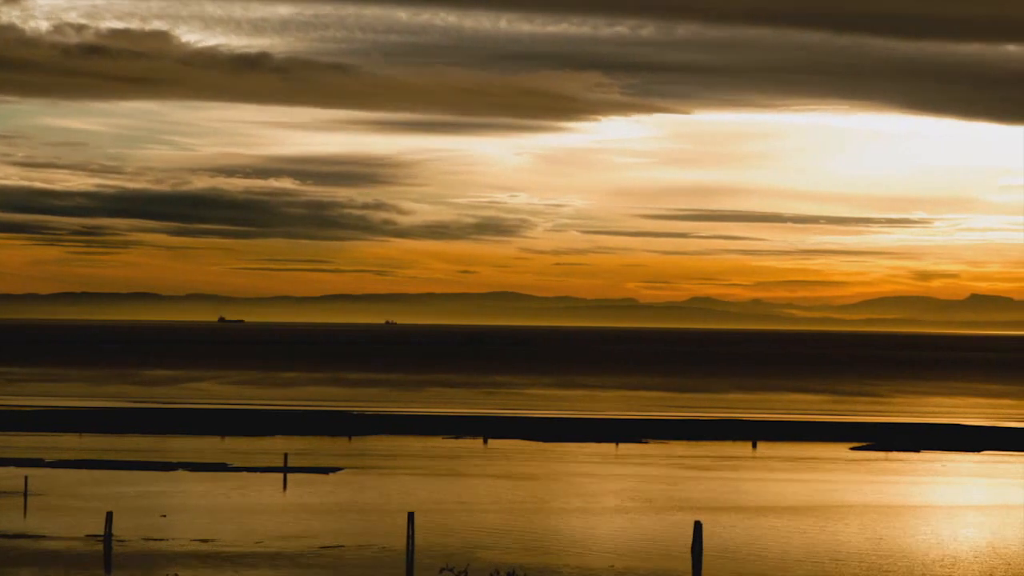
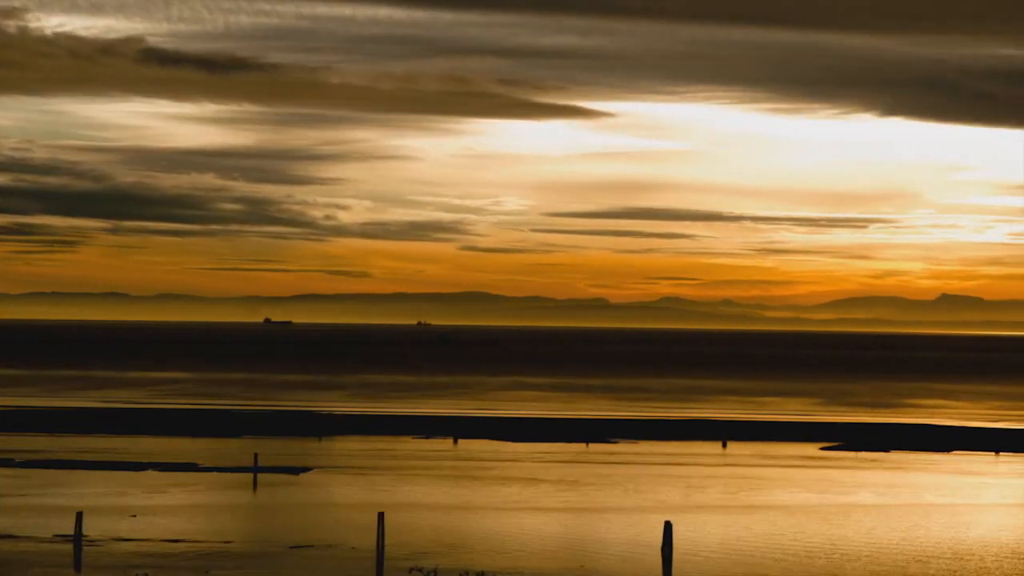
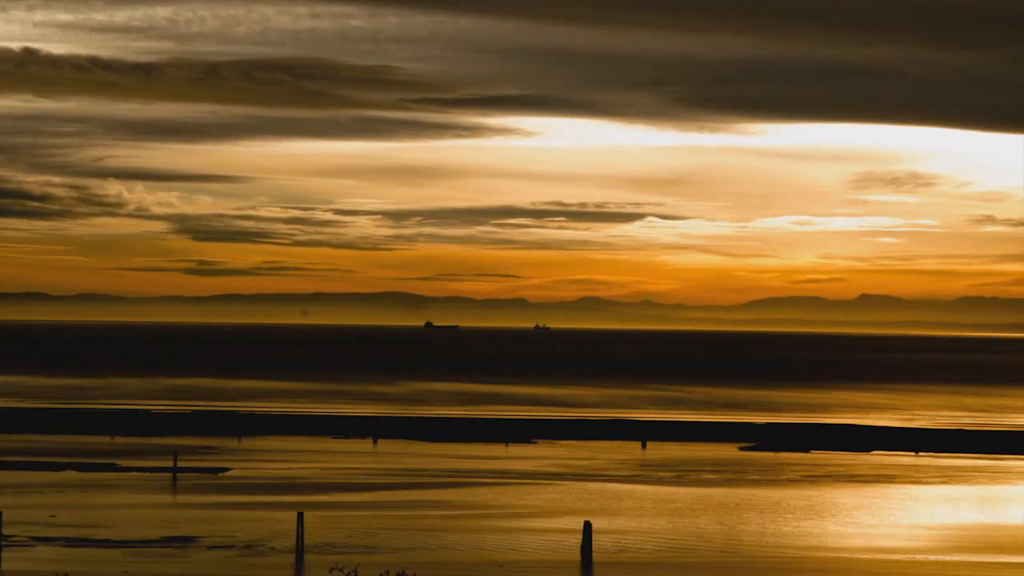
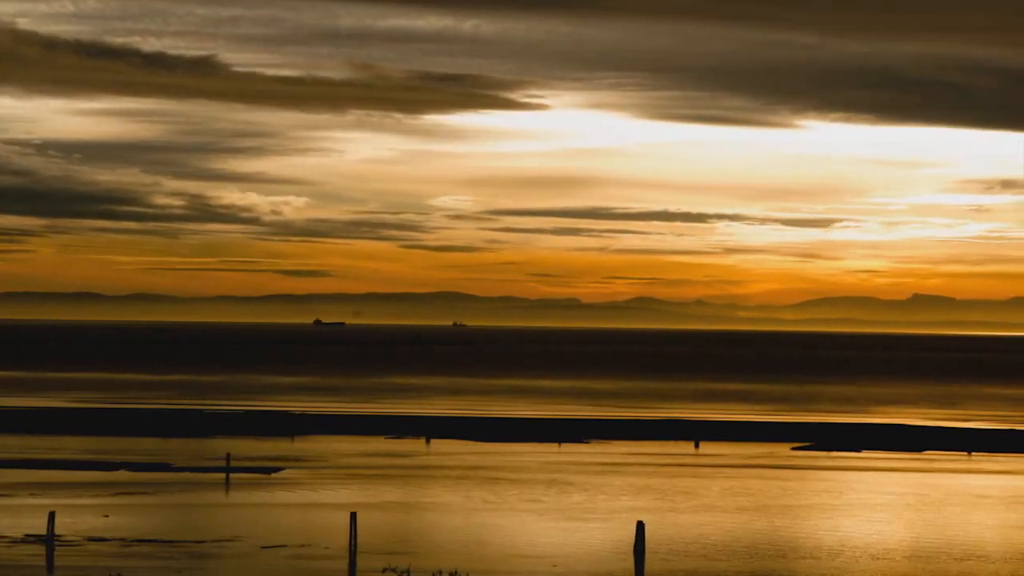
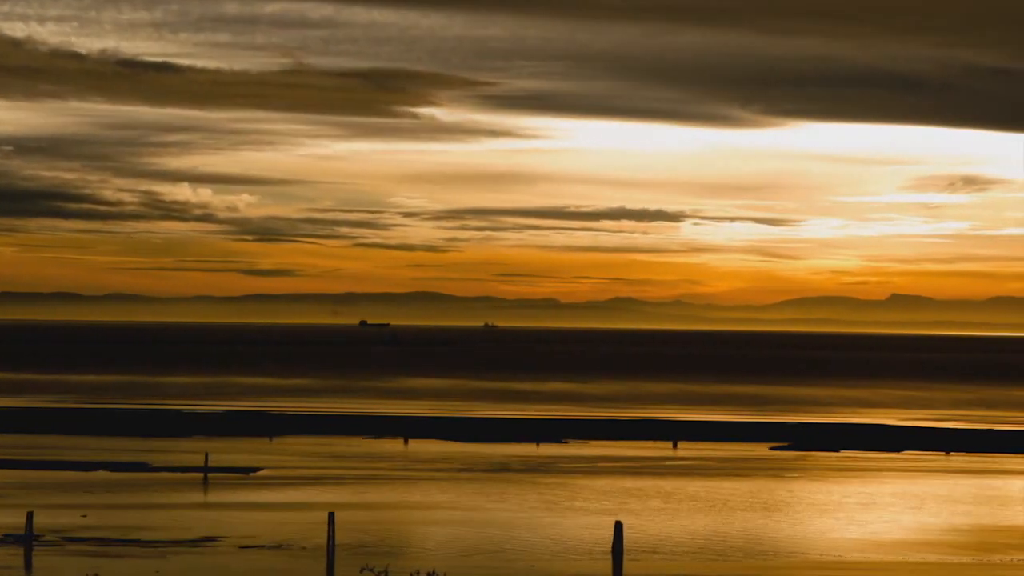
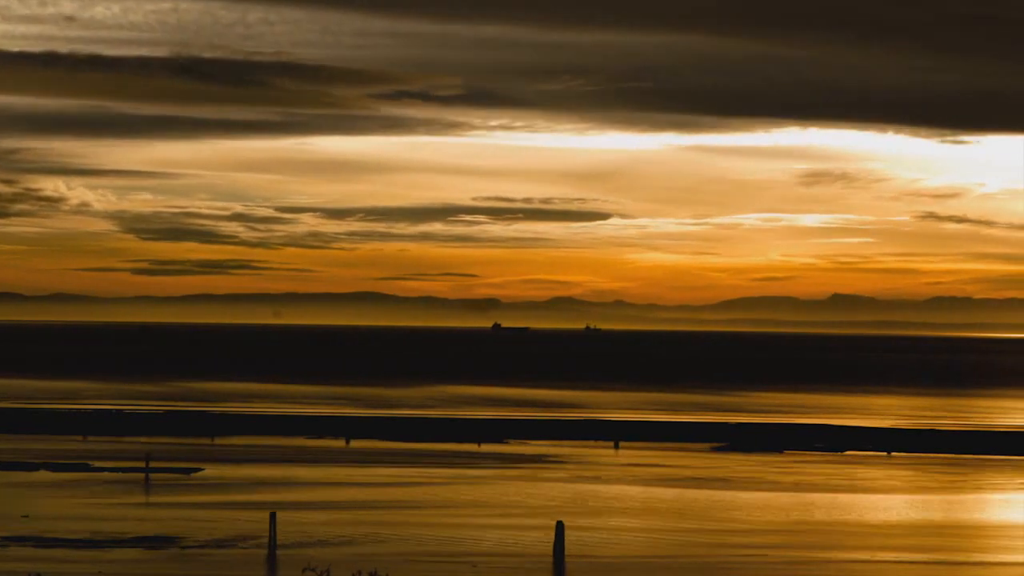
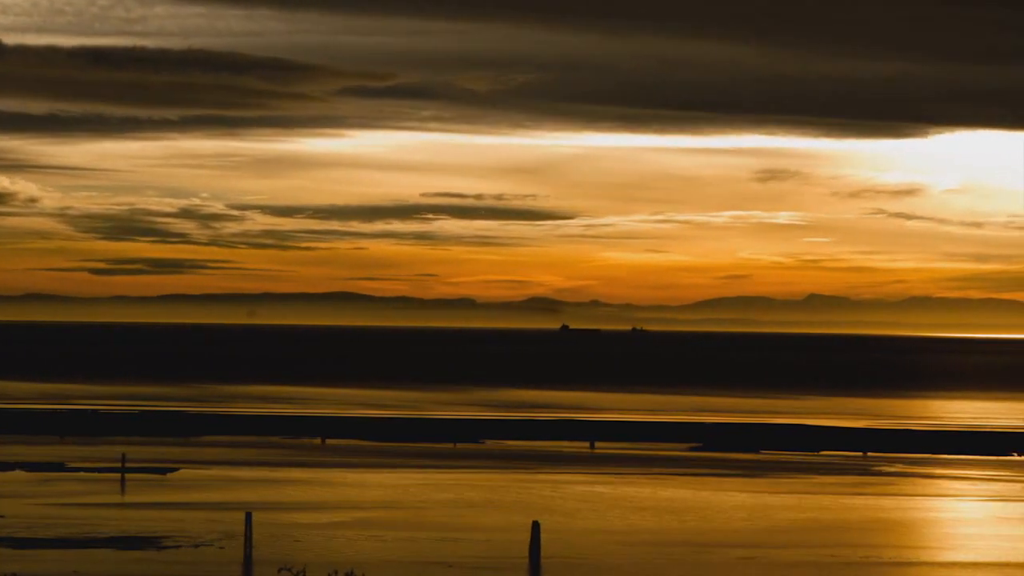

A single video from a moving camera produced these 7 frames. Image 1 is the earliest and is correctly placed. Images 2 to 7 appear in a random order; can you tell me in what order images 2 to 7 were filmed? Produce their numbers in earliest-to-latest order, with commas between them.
2, 4, 5, 3, 6, 7
